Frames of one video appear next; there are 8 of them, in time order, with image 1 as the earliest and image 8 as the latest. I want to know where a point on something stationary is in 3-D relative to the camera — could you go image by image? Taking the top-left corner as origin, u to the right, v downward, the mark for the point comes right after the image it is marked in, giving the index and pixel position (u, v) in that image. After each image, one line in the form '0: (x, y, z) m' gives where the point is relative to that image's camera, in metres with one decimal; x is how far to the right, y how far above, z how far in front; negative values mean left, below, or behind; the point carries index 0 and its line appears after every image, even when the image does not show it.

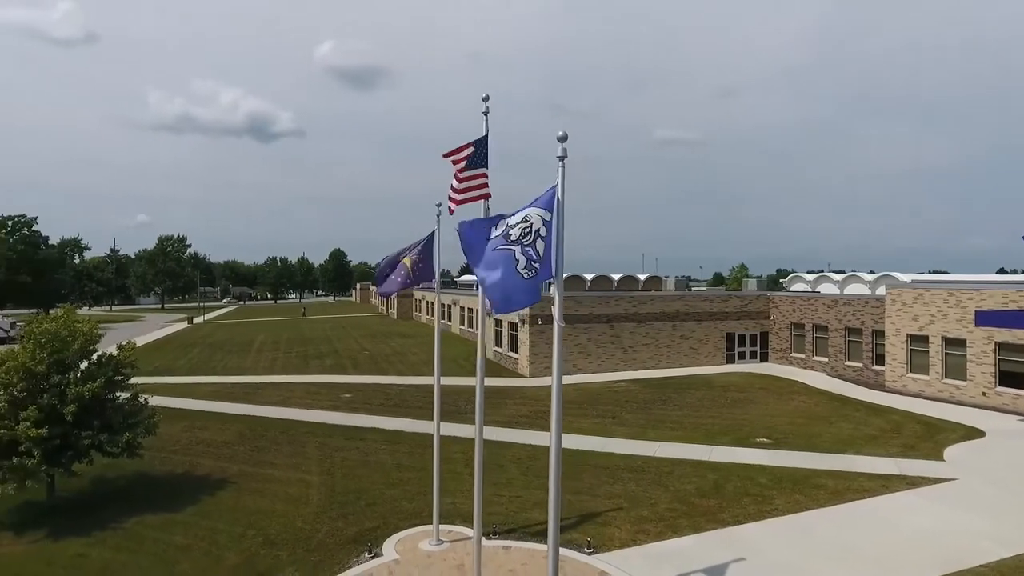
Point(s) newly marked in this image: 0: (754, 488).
0: (+5.2, -4.3, +13.6) m
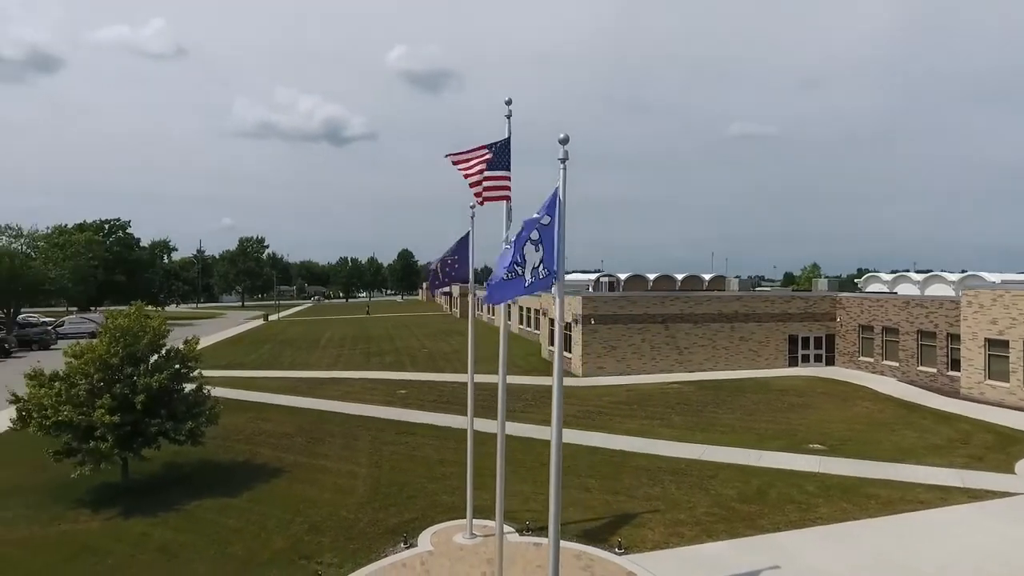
0: (+6.0, -4.3, +13.2) m
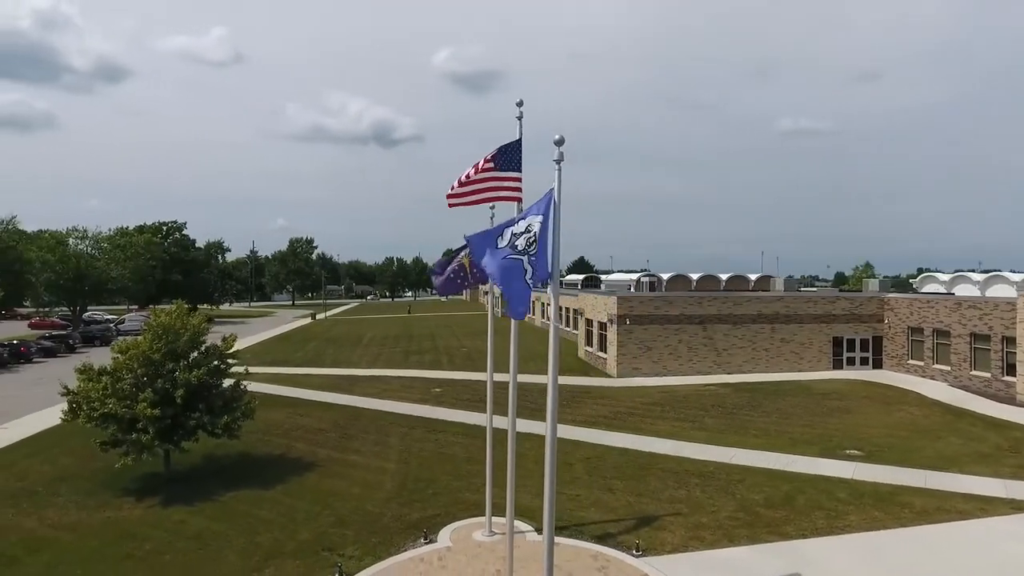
0: (+6.4, -4.3, +12.8) m
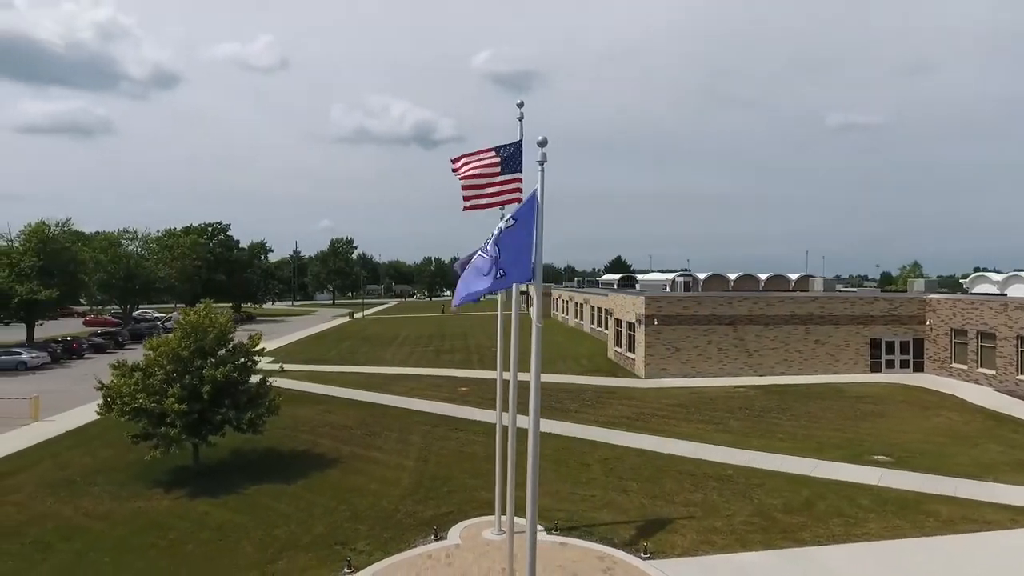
0: (+6.6, -4.3, +12.4) m
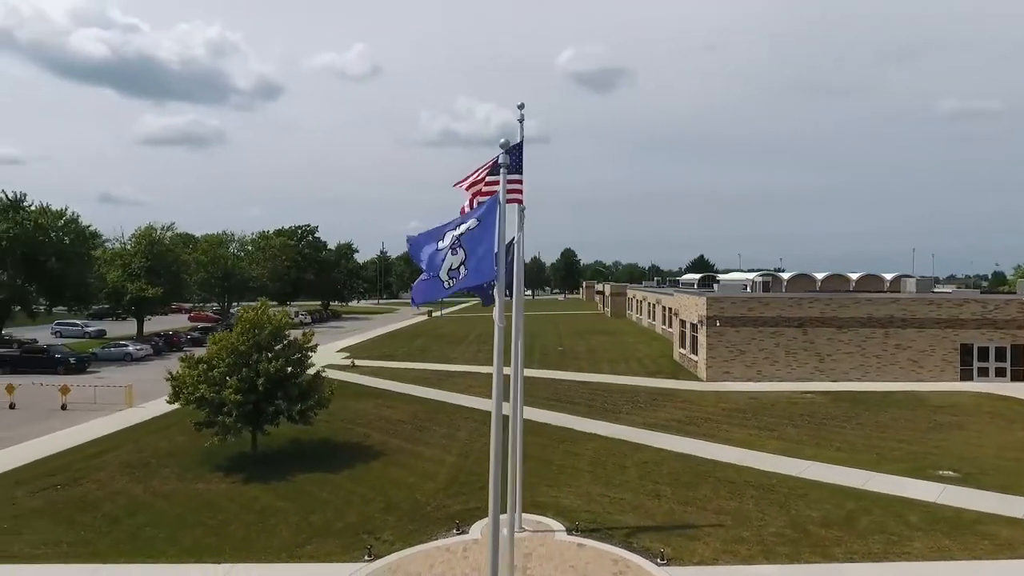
0: (+7.0, -4.3, +11.6) m
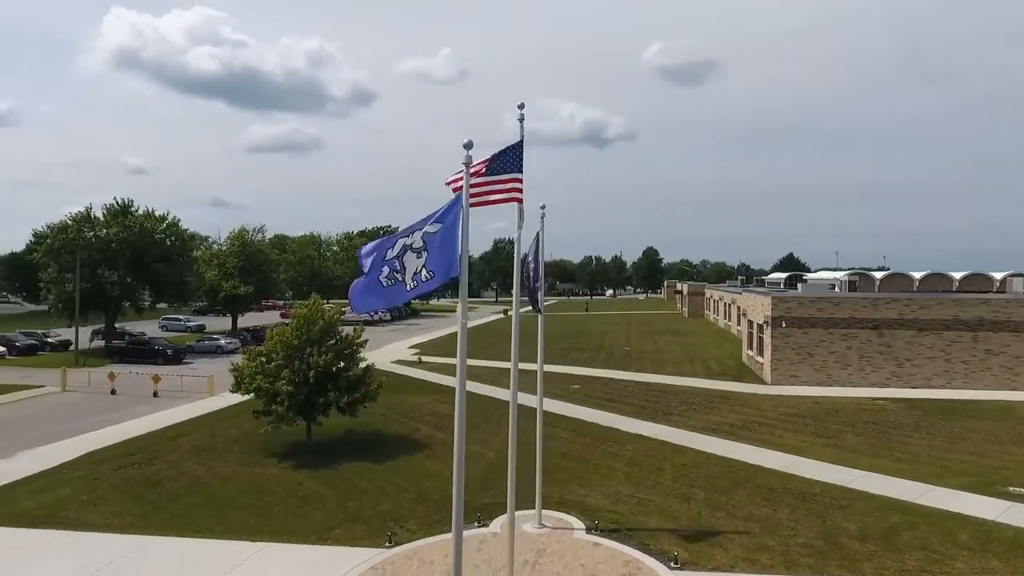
0: (+7.3, -4.3, +10.8) m
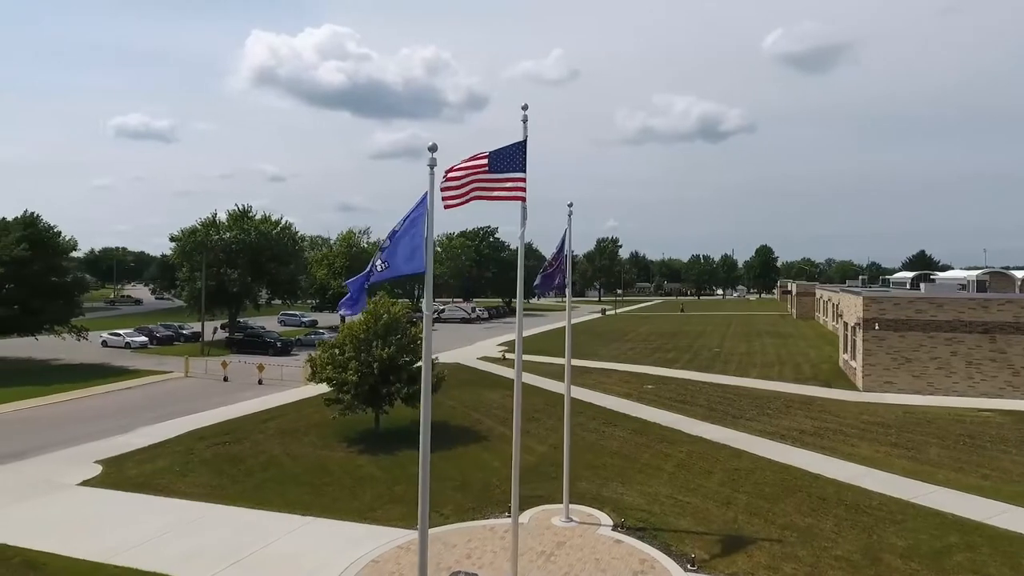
0: (+7.5, -4.3, +9.7) m
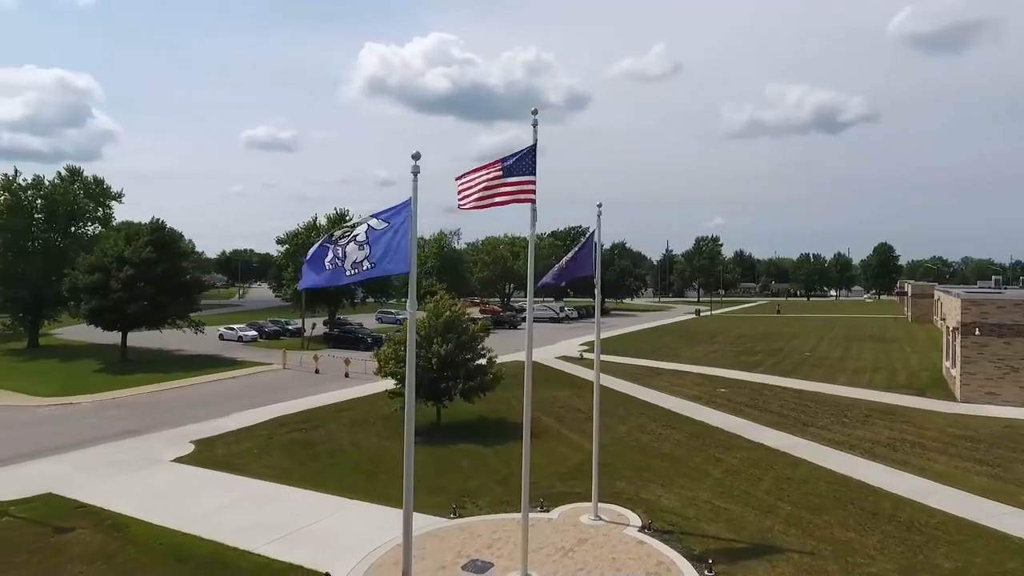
0: (+7.6, -4.3, +8.8) m
